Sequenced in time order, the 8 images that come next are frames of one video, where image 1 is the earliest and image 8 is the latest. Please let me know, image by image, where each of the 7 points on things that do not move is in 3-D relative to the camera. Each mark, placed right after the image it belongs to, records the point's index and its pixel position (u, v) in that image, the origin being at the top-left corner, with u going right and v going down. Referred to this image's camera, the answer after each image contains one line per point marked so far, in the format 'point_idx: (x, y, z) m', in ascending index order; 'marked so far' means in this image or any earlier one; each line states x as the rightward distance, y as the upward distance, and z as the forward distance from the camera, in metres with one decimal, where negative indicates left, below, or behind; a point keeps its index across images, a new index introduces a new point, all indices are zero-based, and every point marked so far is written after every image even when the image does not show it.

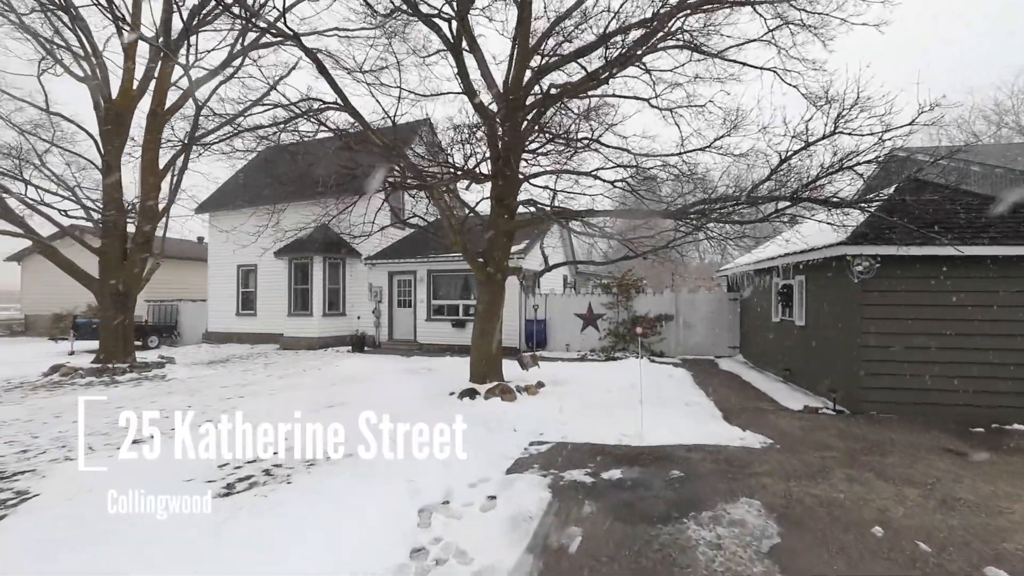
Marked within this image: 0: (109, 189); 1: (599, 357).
0: (-9.5, +2.4, +11.4) m
1: (+2.3, -1.8, +12.6) m
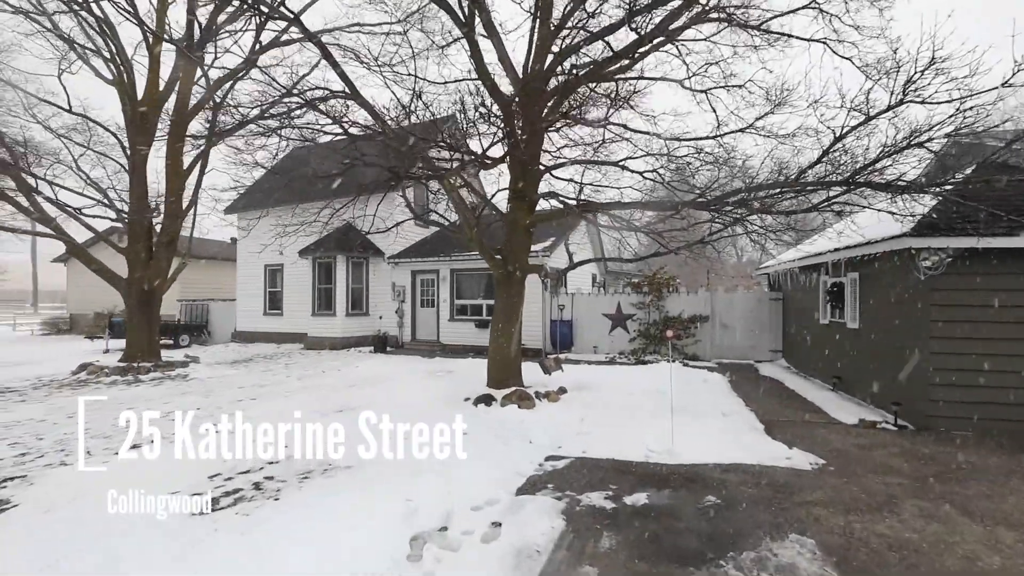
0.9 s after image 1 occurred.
0: (-8.9, +2.4, +11.5) m
1: (+2.9, -1.8, +11.9) m
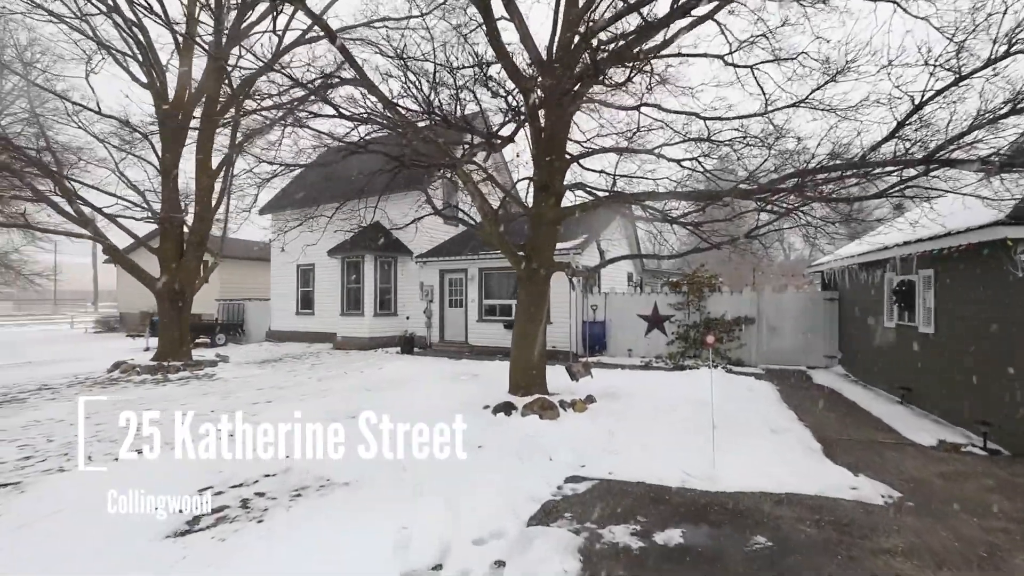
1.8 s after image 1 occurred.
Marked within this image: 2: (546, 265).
0: (-8.2, +2.4, +11.6) m
1: (+3.5, -1.8, +11.2) m
2: (+0.5, +0.3, +7.1) m
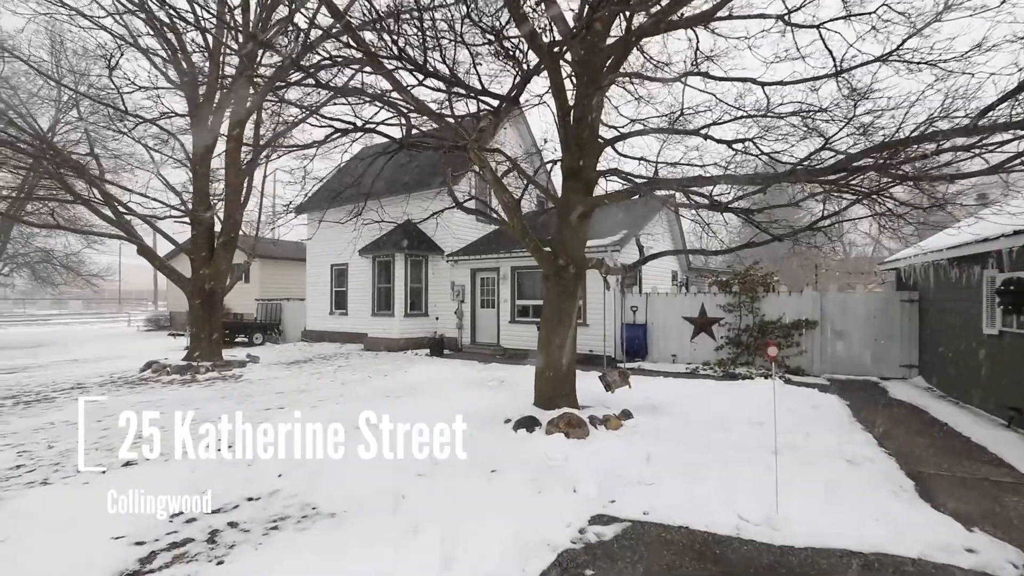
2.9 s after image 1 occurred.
0: (-7.5, +2.4, +11.6) m
1: (+4.2, -1.8, +10.1) m
2: (+0.8, +0.3, +6.3) m
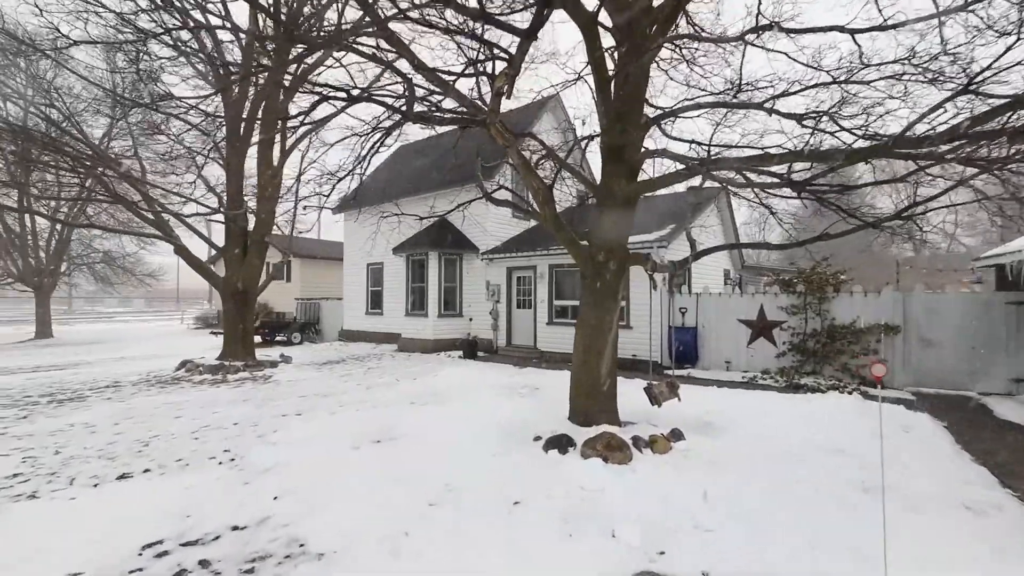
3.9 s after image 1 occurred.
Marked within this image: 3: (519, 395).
0: (-6.6, +2.4, +11.5) m
1: (+4.9, -1.8, +9.0) m
2: (+1.2, +0.3, +5.5) m
3: (+0.1, -1.7, +7.8) m
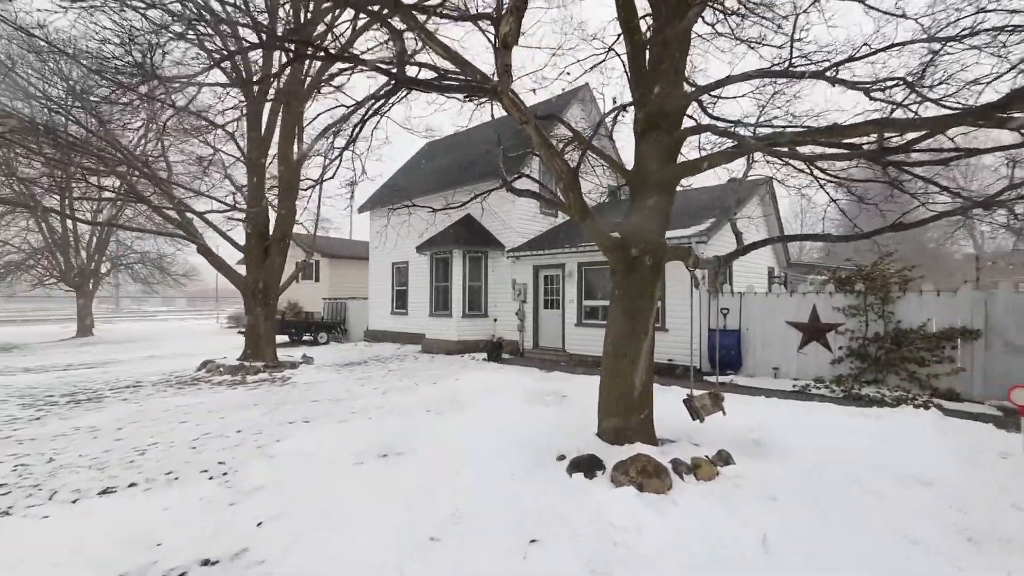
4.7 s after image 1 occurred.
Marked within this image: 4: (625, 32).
0: (-6.0, +2.4, +11.3) m
1: (+5.3, -1.8, +8.1) m
2: (+1.4, +0.4, +4.8) m
3: (+0.5, -1.7, +7.2) m
4: (+1.2, +2.7, +5.1) m
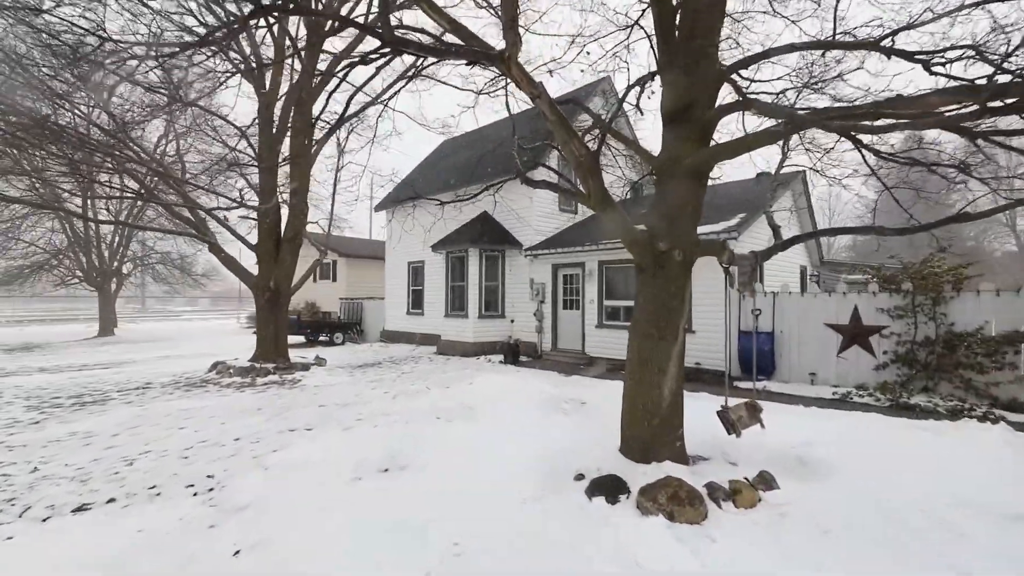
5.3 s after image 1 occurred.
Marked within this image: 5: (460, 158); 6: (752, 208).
0: (-5.6, +2.5, +11.1) m
1: (+5.6, -1.7, +7.4) m
2: (+1.5, +0.4, +4.3) m
3: (+0.7, -1.7, +6.7) m
4: (+1.3, +2.7, +4.6) m
5: (-1.7, +4.2, +15.7) m
6: (+4.4, +1.5, +9.0) m
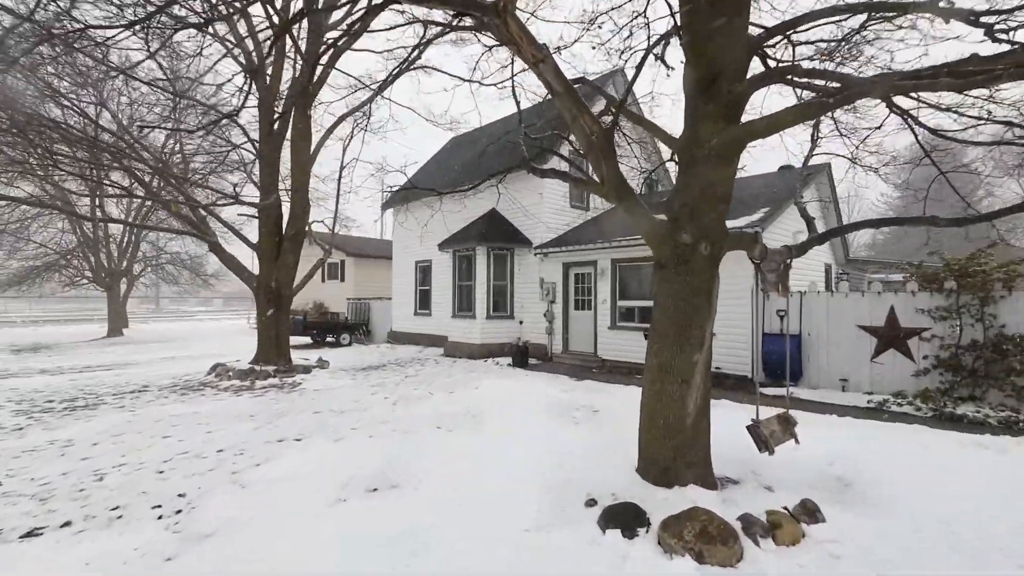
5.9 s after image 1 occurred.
0: (-5.4, +2.5, +10.7) m
1: (+5.7, -1.7, +6.7) m
2: (+1.5, +0.4, +3.7) m
3: (+0.8, -1.7, +6.2) m
4: (+1.3, +2.7, +4.0) m
5: (-1.4, +4.2, +15.3) m
6: (+4.6, +1.5, +8.3) m
